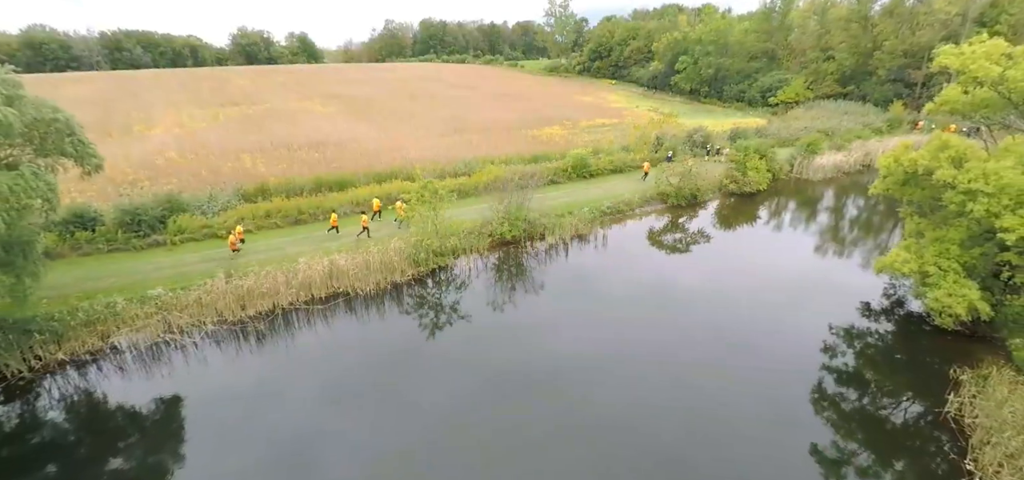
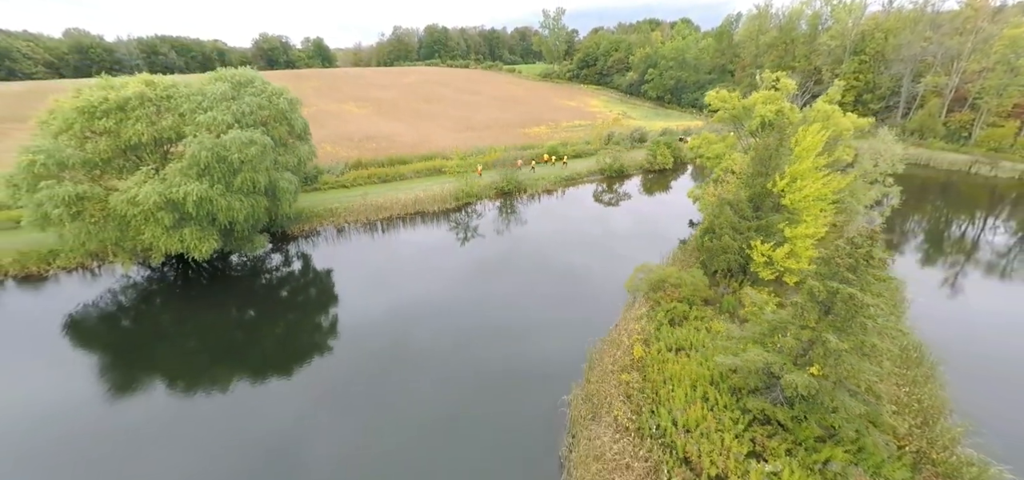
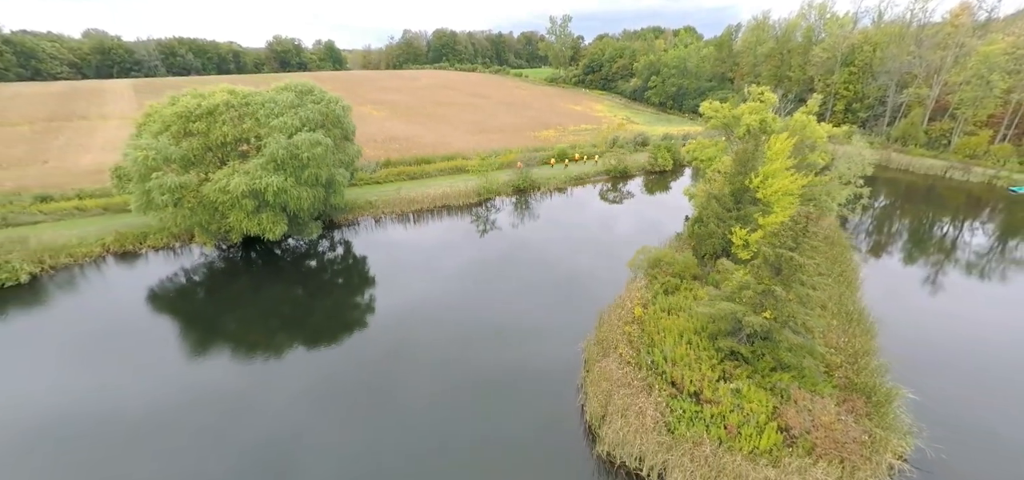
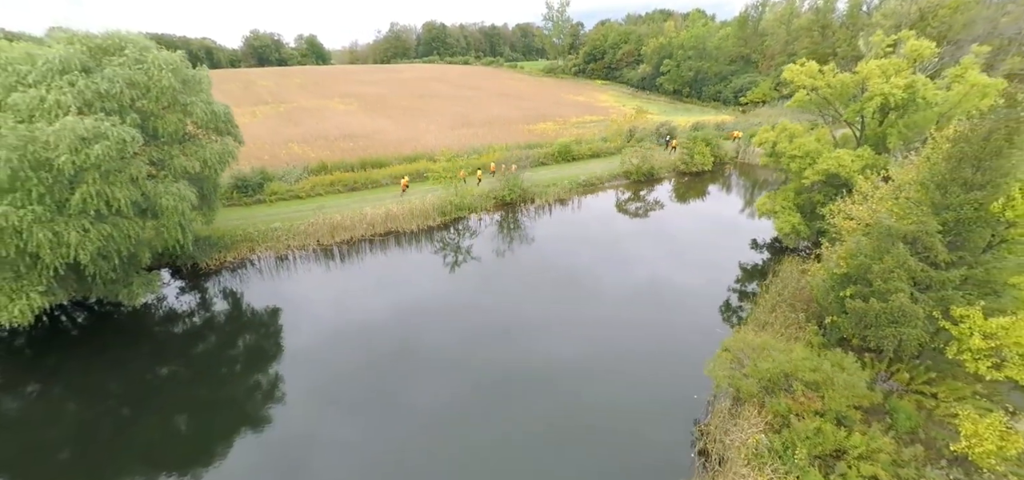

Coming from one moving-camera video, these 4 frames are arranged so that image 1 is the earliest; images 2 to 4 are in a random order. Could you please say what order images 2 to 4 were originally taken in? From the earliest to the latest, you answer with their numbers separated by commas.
4, 2, 3
